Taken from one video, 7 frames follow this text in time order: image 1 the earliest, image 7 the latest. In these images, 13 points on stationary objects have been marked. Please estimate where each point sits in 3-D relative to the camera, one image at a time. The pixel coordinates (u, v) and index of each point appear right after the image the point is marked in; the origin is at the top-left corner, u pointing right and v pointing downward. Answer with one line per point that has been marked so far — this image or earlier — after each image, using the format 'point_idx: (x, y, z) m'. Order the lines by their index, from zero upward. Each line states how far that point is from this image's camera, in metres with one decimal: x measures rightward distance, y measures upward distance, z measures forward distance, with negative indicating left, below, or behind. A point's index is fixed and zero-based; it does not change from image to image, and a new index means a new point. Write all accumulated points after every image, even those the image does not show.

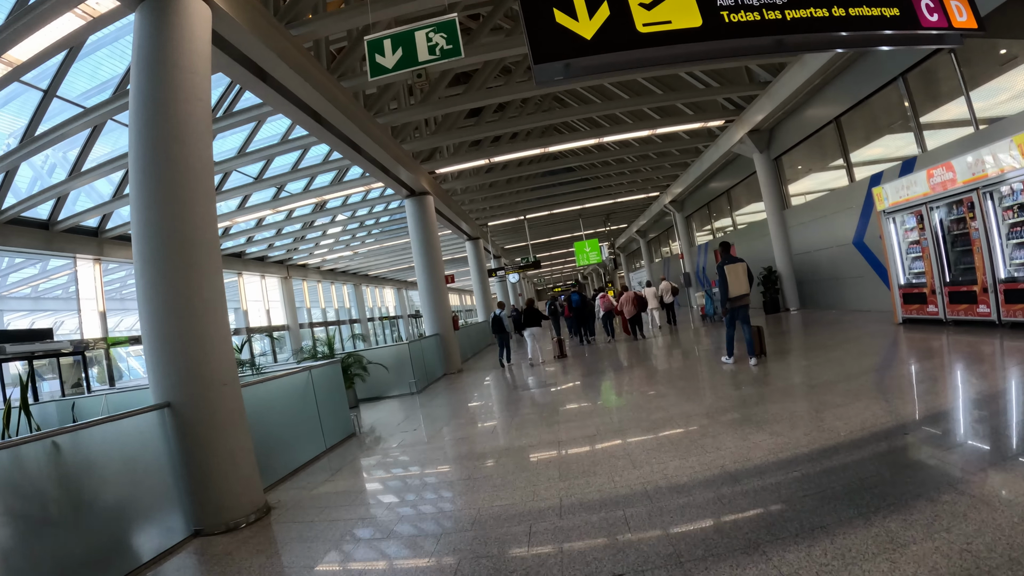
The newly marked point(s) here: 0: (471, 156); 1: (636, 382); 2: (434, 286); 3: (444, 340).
0: (-1.0, +3.2, +12.3) m
1: (+2.0, -1.3, +8.2) m
2: (-1.8, 0.0, +12.0) m
3: (-1.6, -1.2, +11.9) m
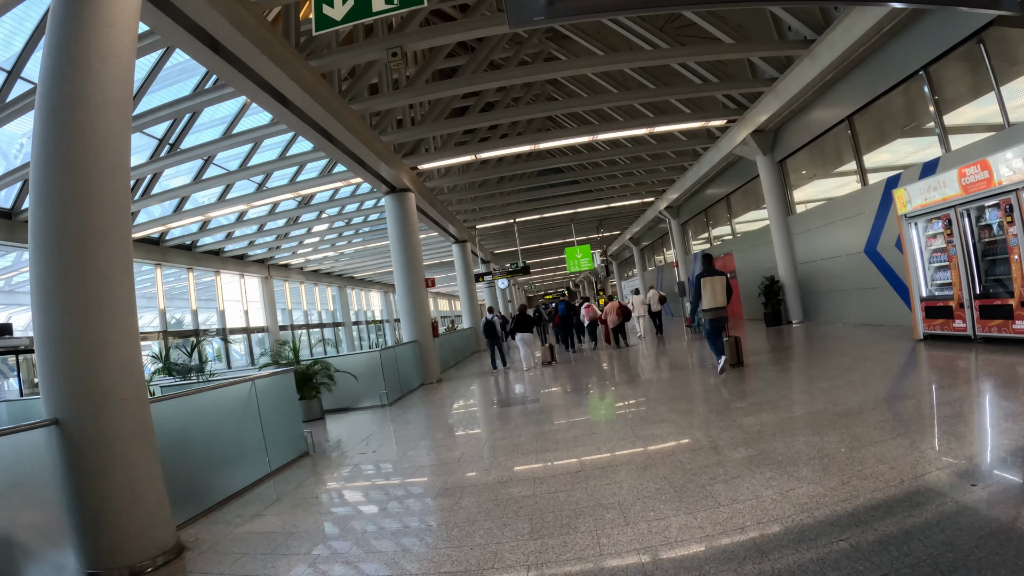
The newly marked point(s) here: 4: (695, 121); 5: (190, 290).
0: (-1.3, +3.1, +11.5) m
1: (+1.6, -1.4, +7.4) m
2: (-2.1, -0.1, +11.1) m
3: (-2.0, -1.3, +11.0) m
4: (+4.1, +3.7, +11.5) m
5: (-12.2, 0.0, +19.4) m
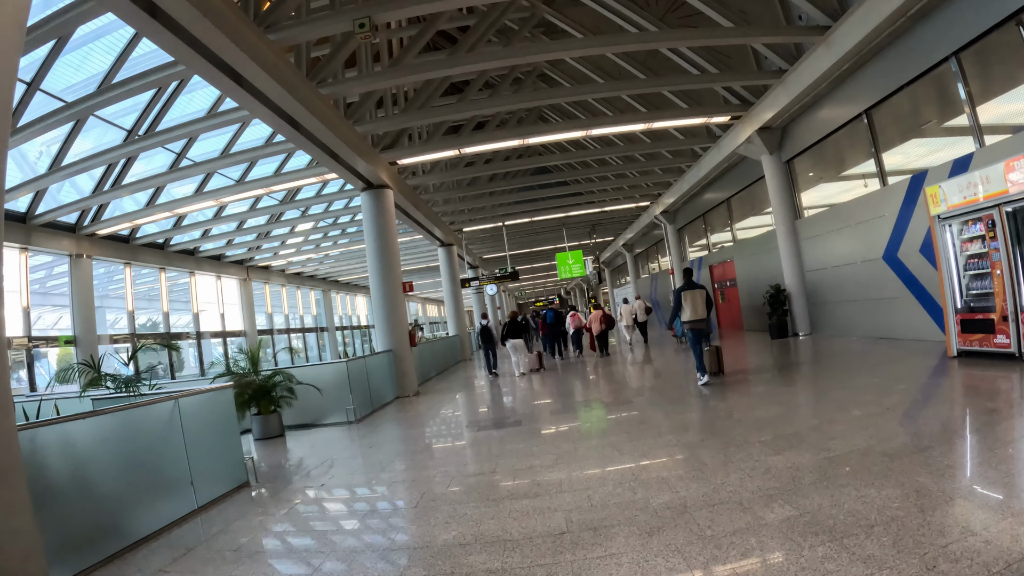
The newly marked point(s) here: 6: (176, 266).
0: (-1.5, +3.0, +10.7) m
1: (+1.4, -1.4, +6.5) m
2: (-2.4, -0.1, +10.2) m
3: (-2.3, -1.4, +10.1) m
4: (+3.8, +3.6, +10.7) m
5: (-12.6, -0.1, +18.3) m
6: (-12.1, +0.8, +18.4) m
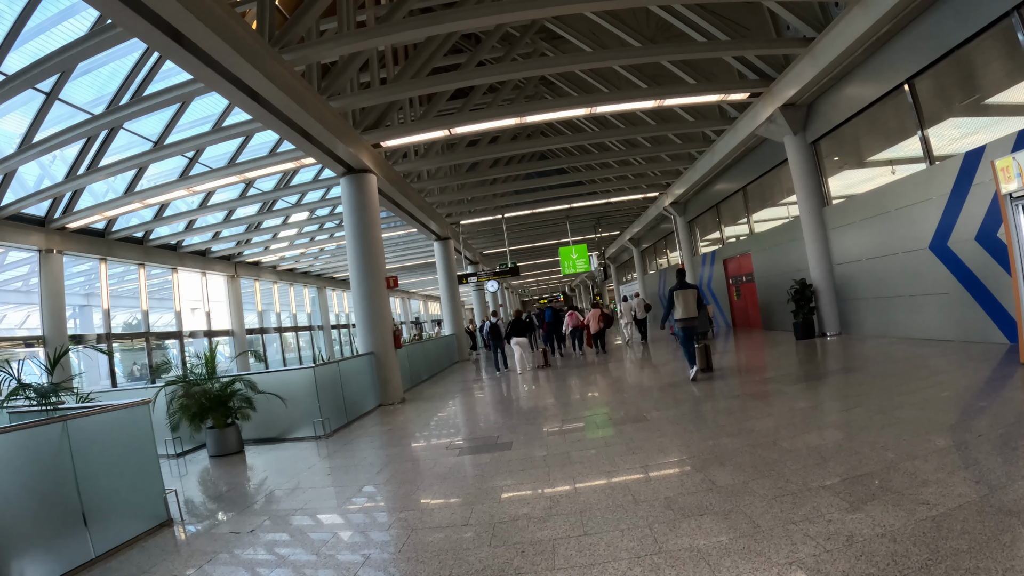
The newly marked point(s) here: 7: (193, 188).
0: (-1.6, +3.1, +9.6) m
1: (+1.3, -1.4, +5.5) m
2: (-2.5, -0.1, +9.2) m
3: (-2.4, -1.3, +9.1) m
4: (+3.7, +3.6, +9.6) m
5: (-12.6, 0.0, +17.4) m
6: (-12.1, +0.9, +17.5) m
7: (-8.0, +2.5, +12.7) m
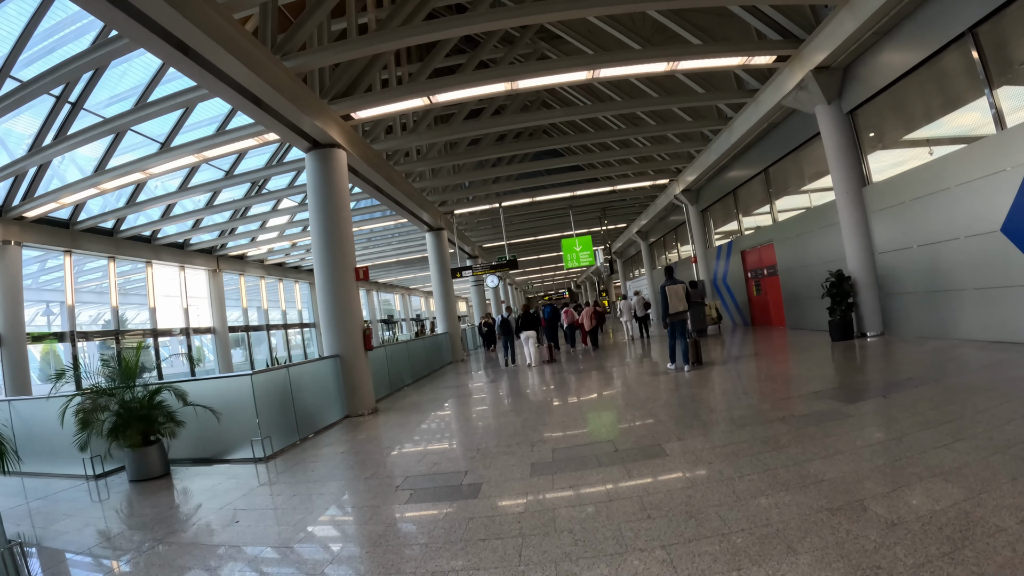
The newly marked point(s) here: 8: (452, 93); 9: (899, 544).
0: (-1.8, +3.2, +8.4) m
1: (+1.1, -1.3, +4.2) m
2: (-2.7, 0.0, +8.0) m
3: (-2.5, -1.2, +7.9) m
4: (+3.6, +3.8, +8.3) m
5: (-12.7, +0.2, +16.3) m
6: (-12.2, +1.0, +16.3) m
7: (-8.1, +2.6, +11.6) m
8: (-1.0, +3.2, +8.4) m
9: (+1.8, -1.2, +2.2) m
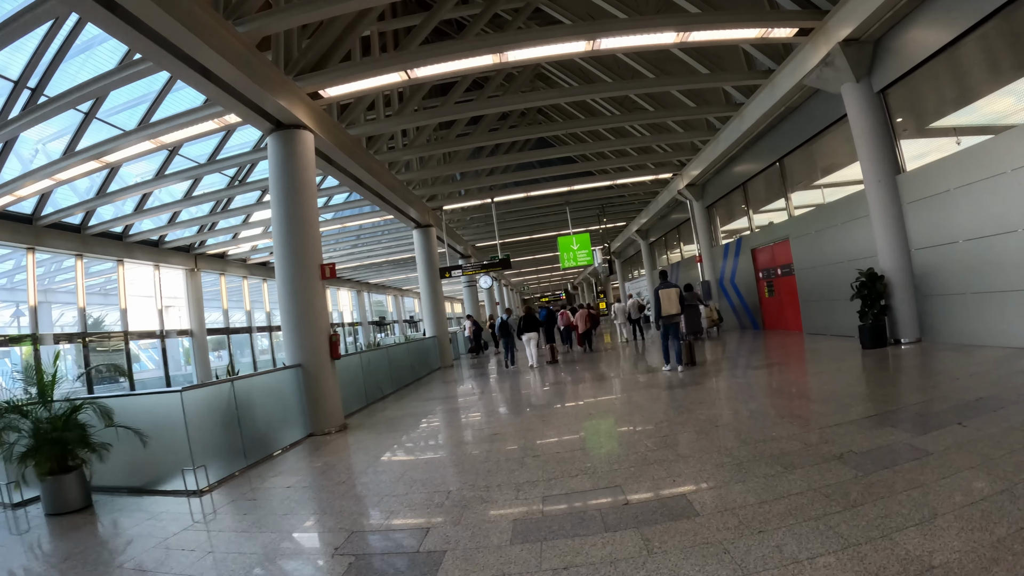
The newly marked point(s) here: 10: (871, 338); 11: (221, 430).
0: (-1.9, +3.2, +7.4) m
1: (+0.9, -1.3, +3.3) m
2: (-2.8, 0.0, +7.0) m
3: (-2.7, -1.2, +6.9) m
4: (+3.4, +3.7, +7.4) m
5: (-12.9, +0.2, +15.3) m
6: (-12.4, +1.0, +15.3) m
7: (-8.2, +2.6, +10.6) m
8: (-1.1, +3.2, +7.5) m
9: (+1.6, -1.1, +1.3) m
10: (+5.3, -0.7, +7.8) m
11: (-3.0, -1.4, +5.4) m
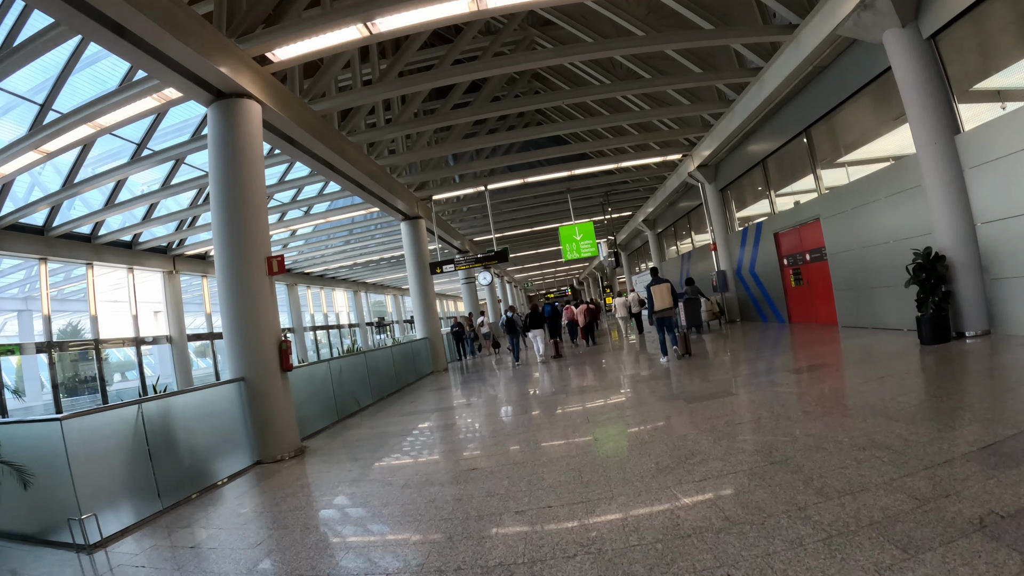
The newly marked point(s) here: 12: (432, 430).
0: (-2.2, +3.2, +6.3) m
1: (+0.8, -1.2, +2.2) m
2: (-3.0, +0.1, +5.9) m
3: (-2.8, -1.2, +5.8) m
4: (+3.2, +3.9, +6.2) m
5: (-13.0, 0.0, +14.2) m
6: (-12.5, +0.9, +14.3) m
7: (-8.4, +2.5, +9.5) m
8: (-1.4, +3.3, +6.3) m
9: (+1.4, -1.1, +0.2) m
10: (+5.2, -0.5, +6.6) m
11: (-3.2, -1.4, +4.3) m
12: (-1.0, -1.9, +6.5) m
